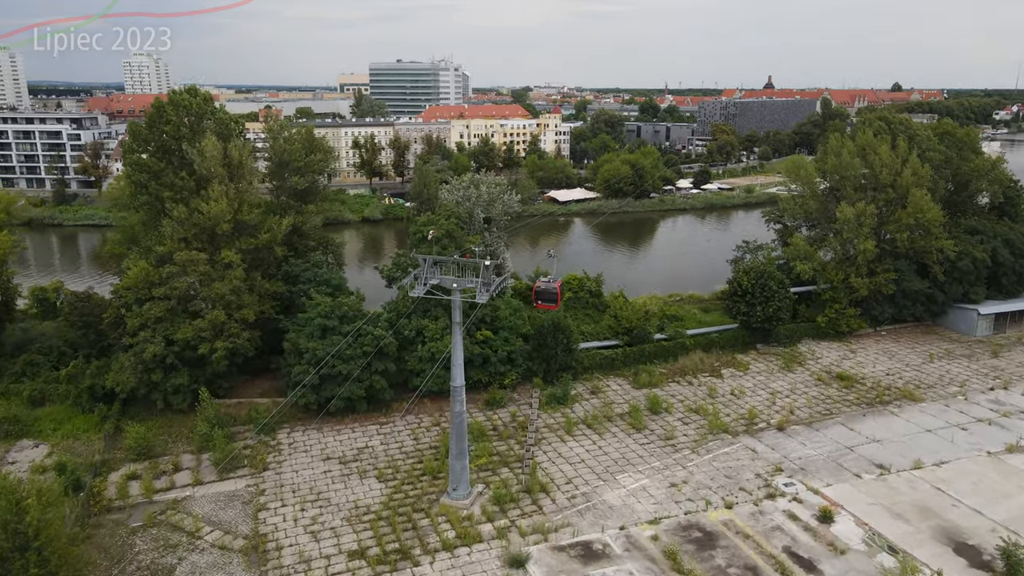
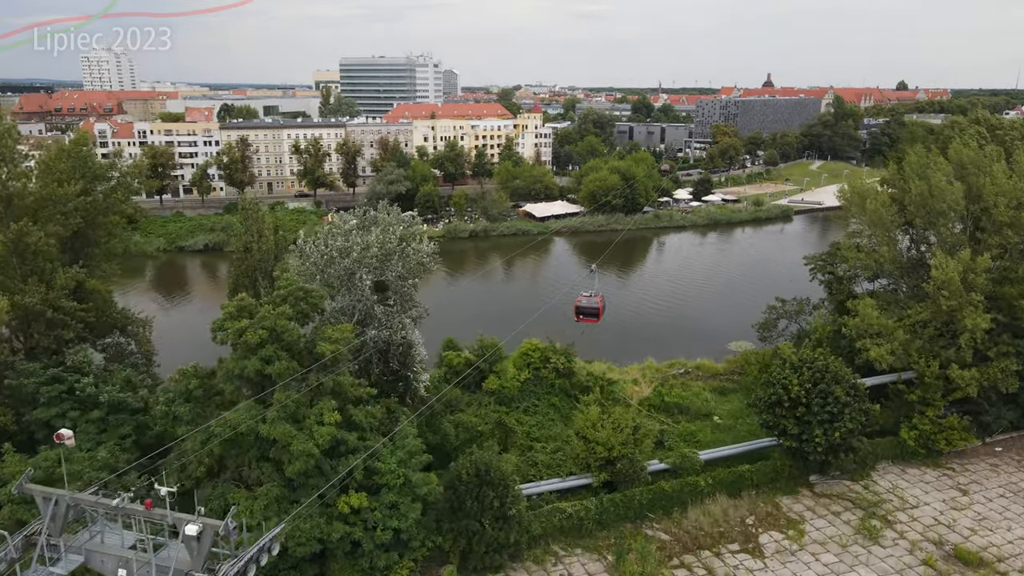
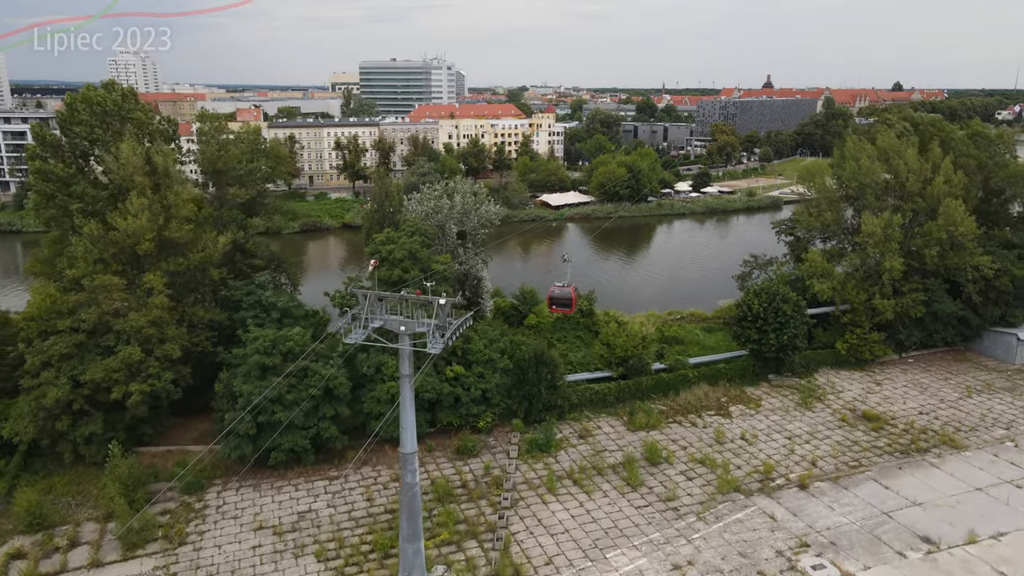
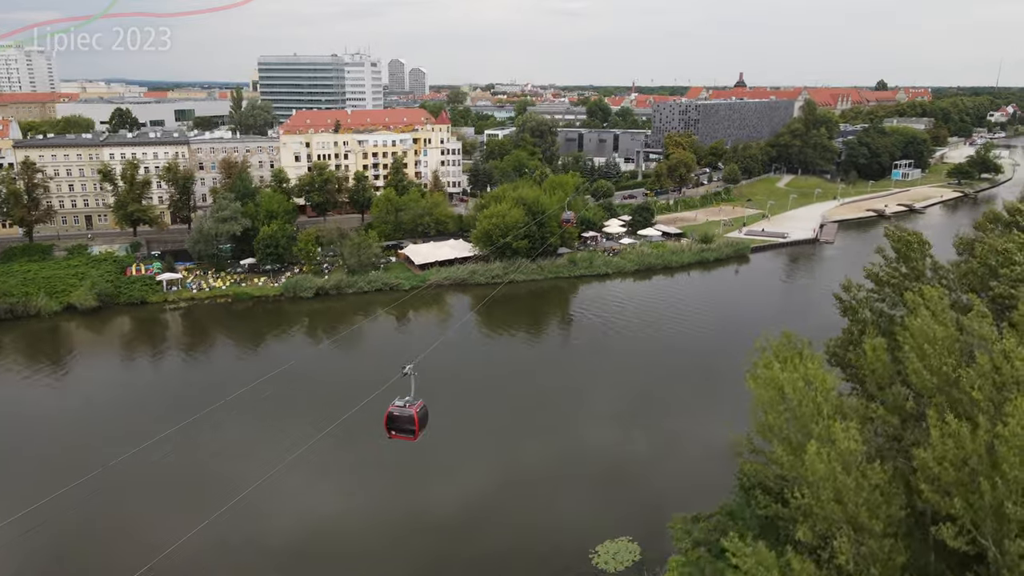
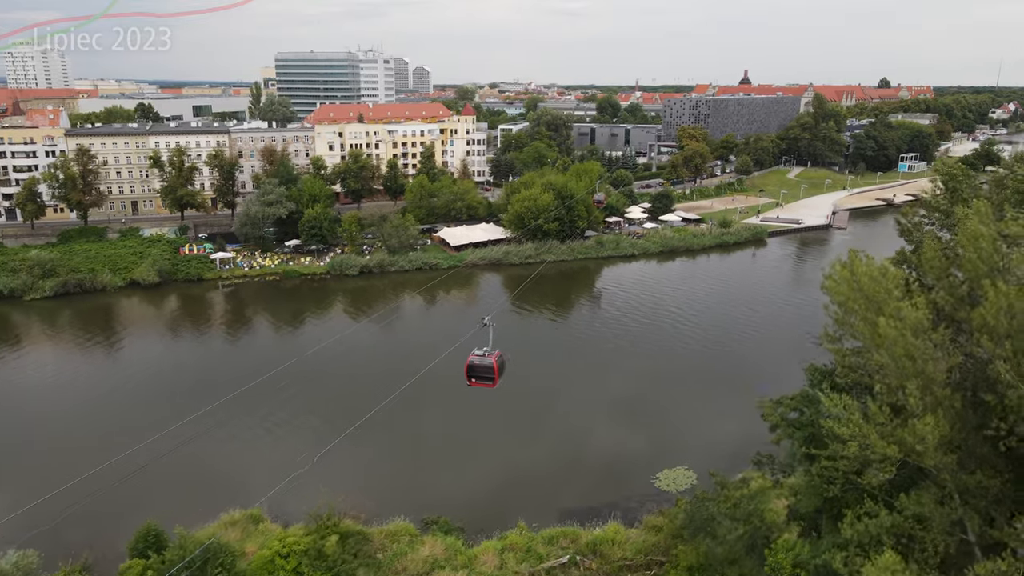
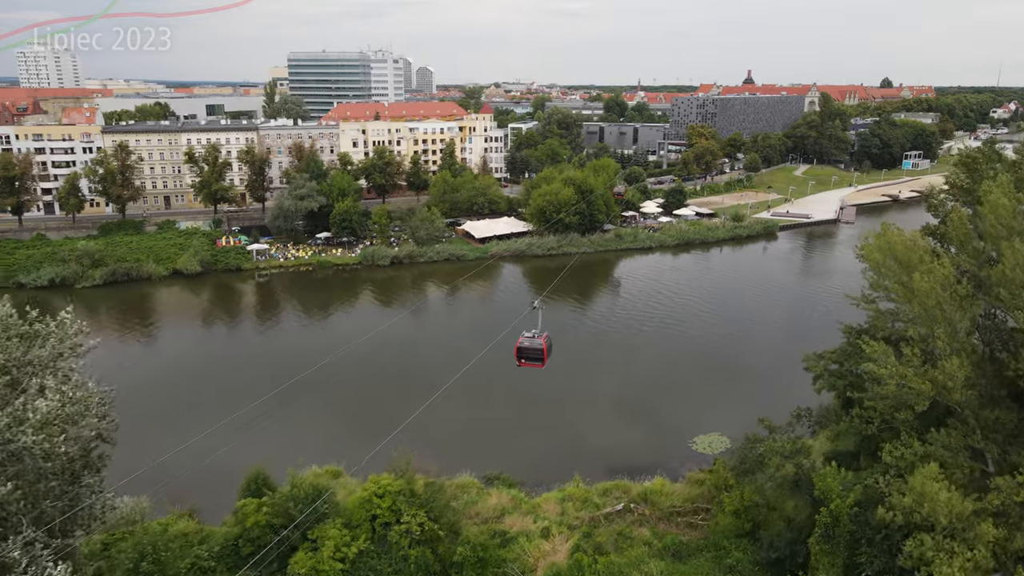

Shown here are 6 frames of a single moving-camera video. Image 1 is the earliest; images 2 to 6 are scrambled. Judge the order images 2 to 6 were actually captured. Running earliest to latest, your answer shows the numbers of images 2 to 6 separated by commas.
3, 2, 6, 5, 4
